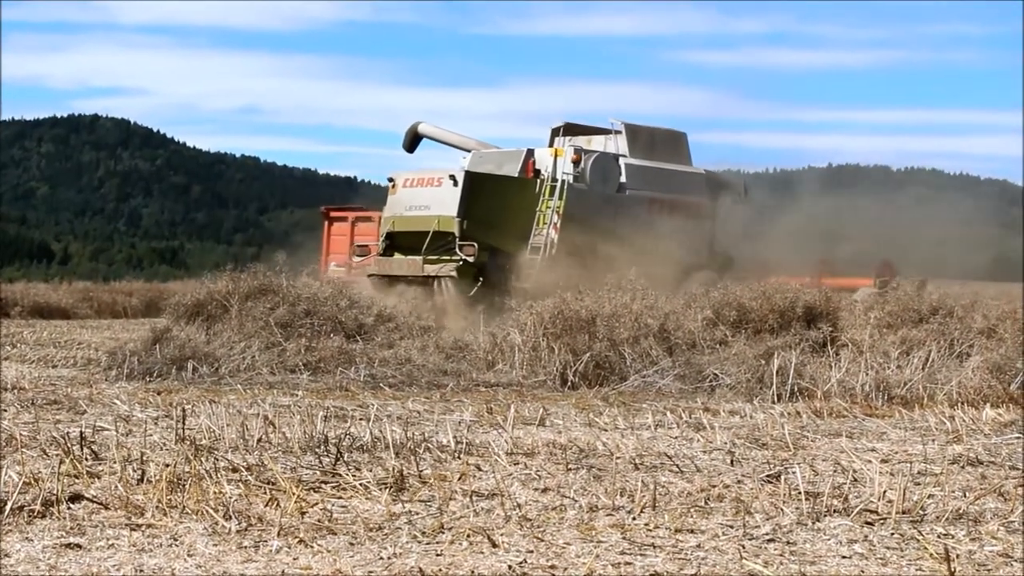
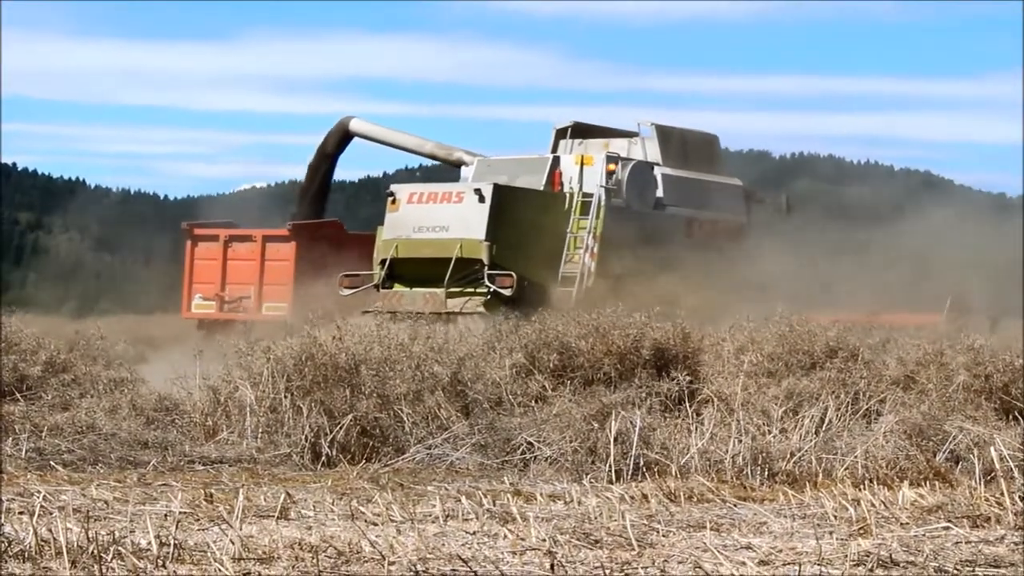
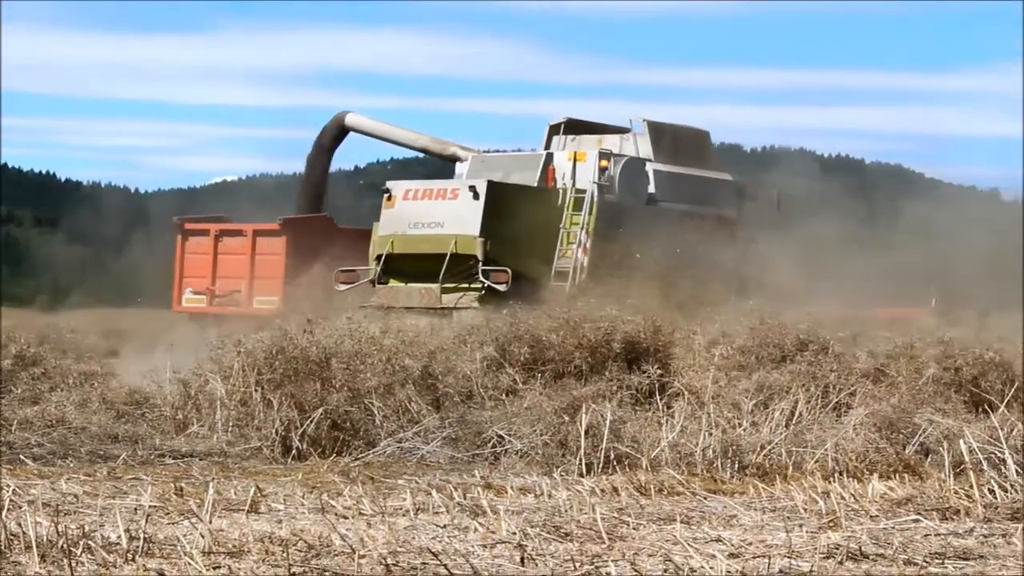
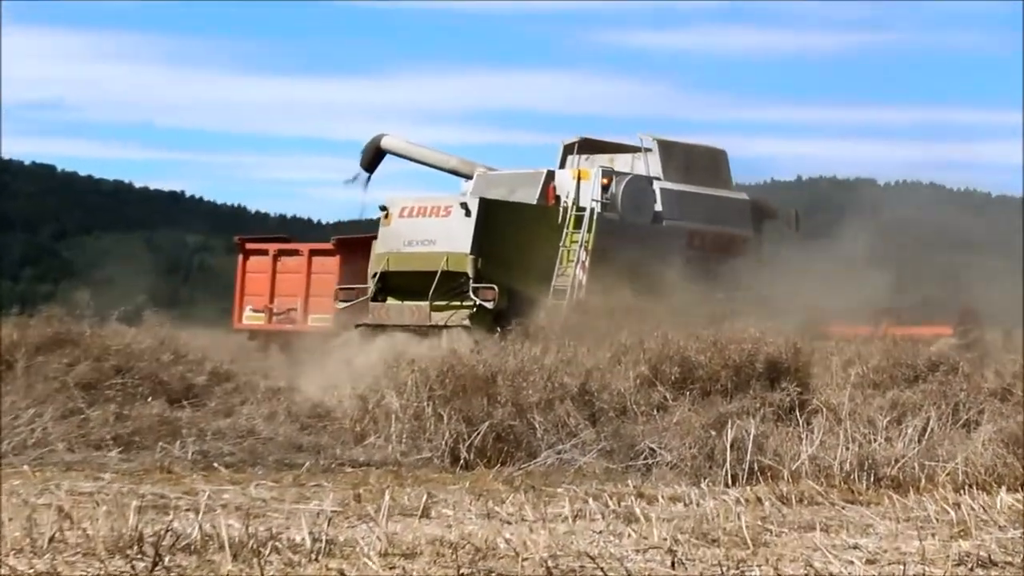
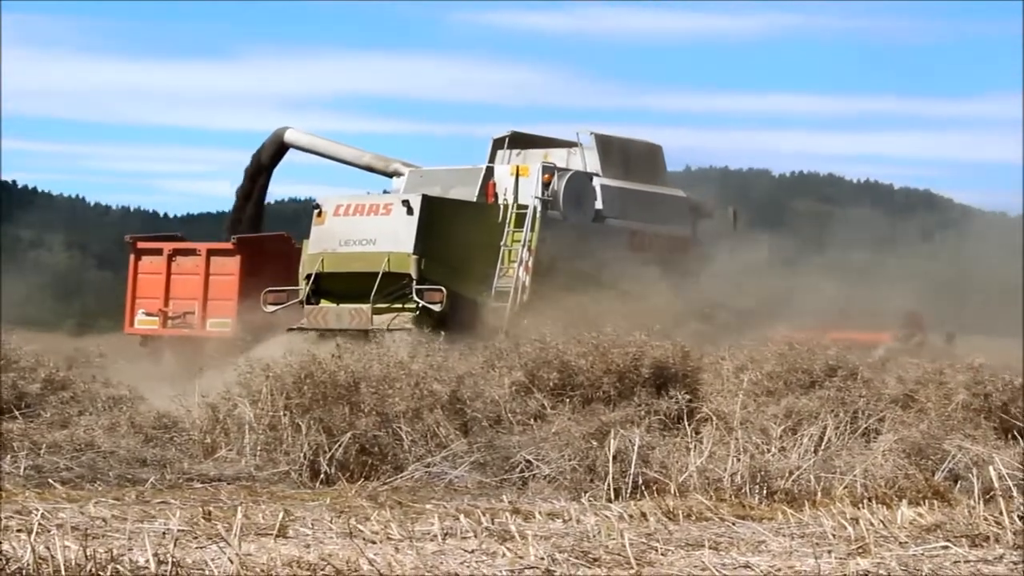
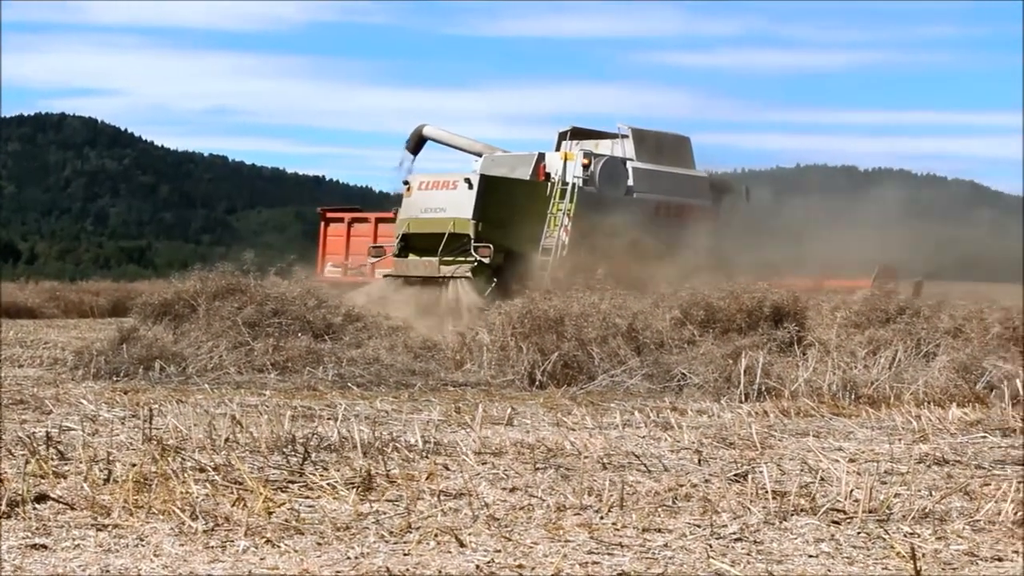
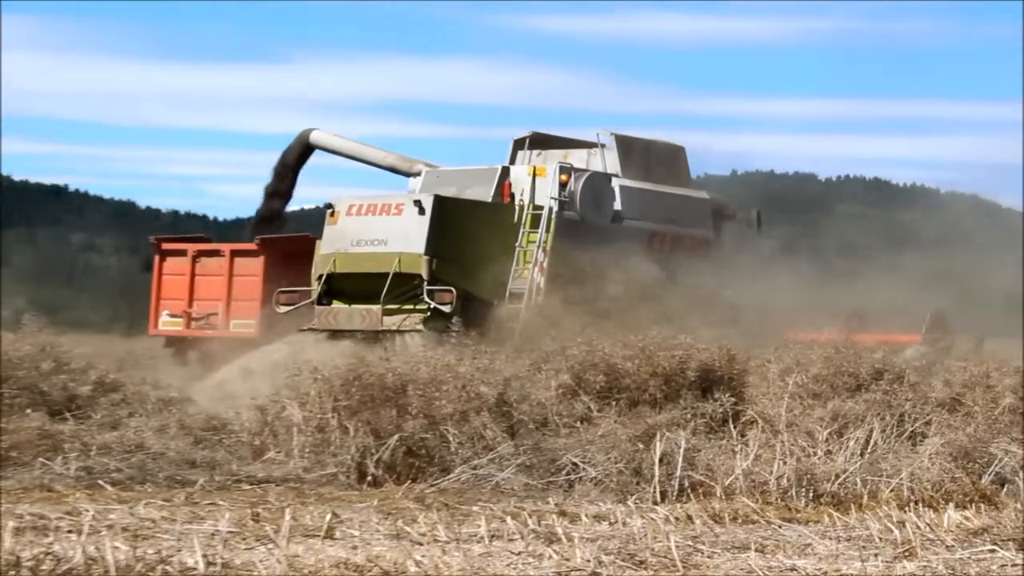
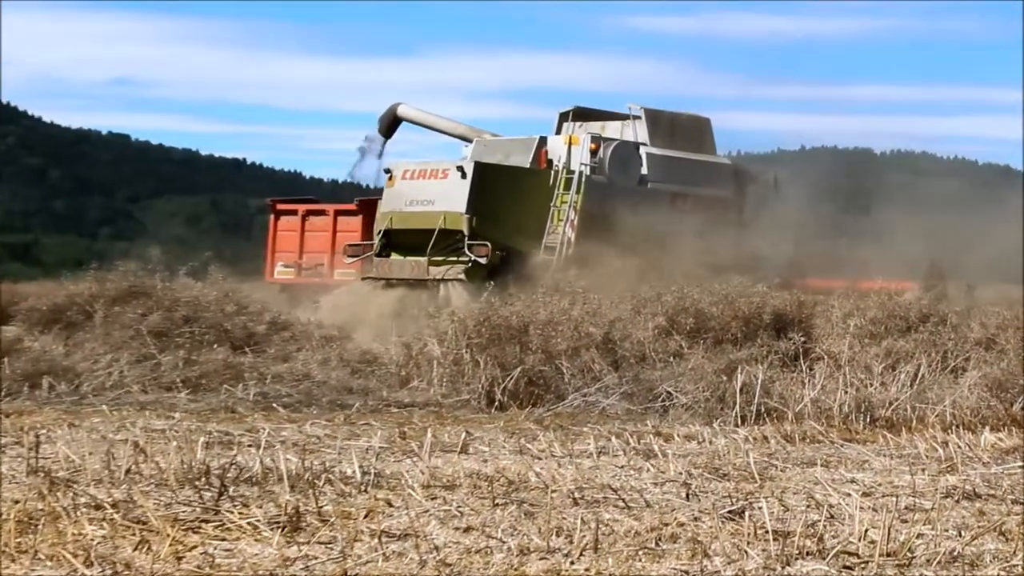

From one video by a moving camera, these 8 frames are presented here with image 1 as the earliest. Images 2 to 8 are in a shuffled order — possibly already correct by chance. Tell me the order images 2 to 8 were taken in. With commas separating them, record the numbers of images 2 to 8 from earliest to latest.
6, 8, 4, 7, 5, 2, 3
